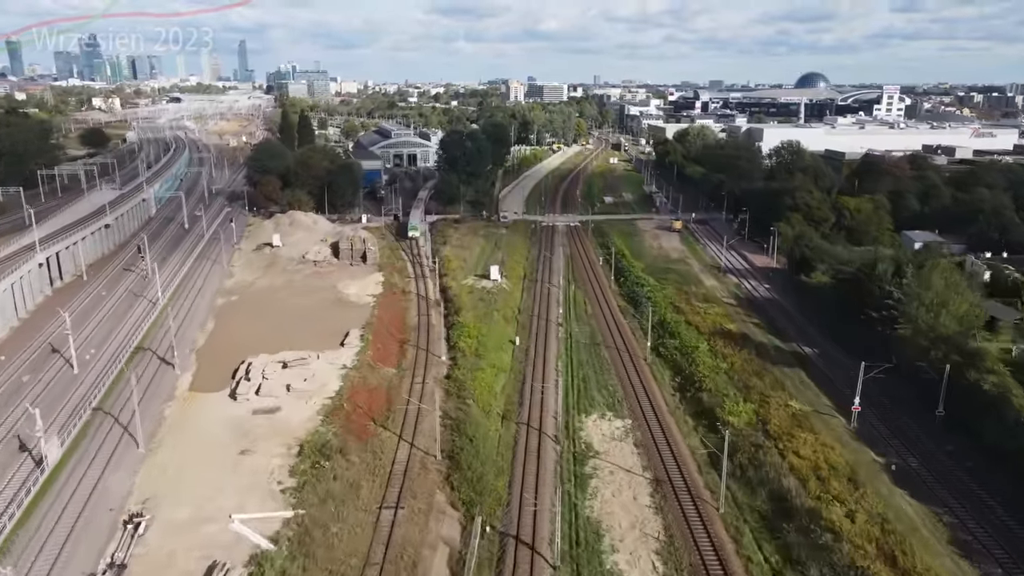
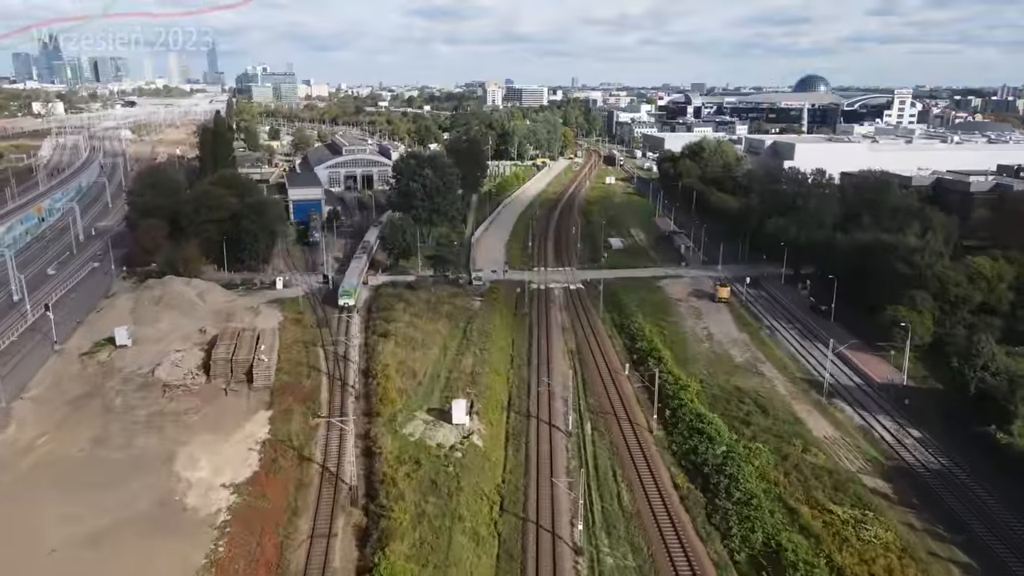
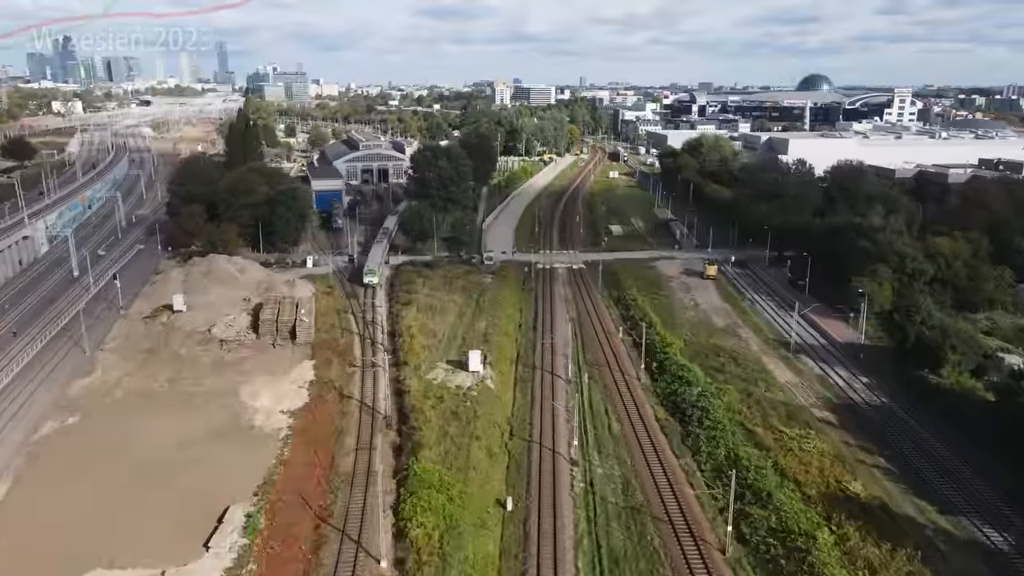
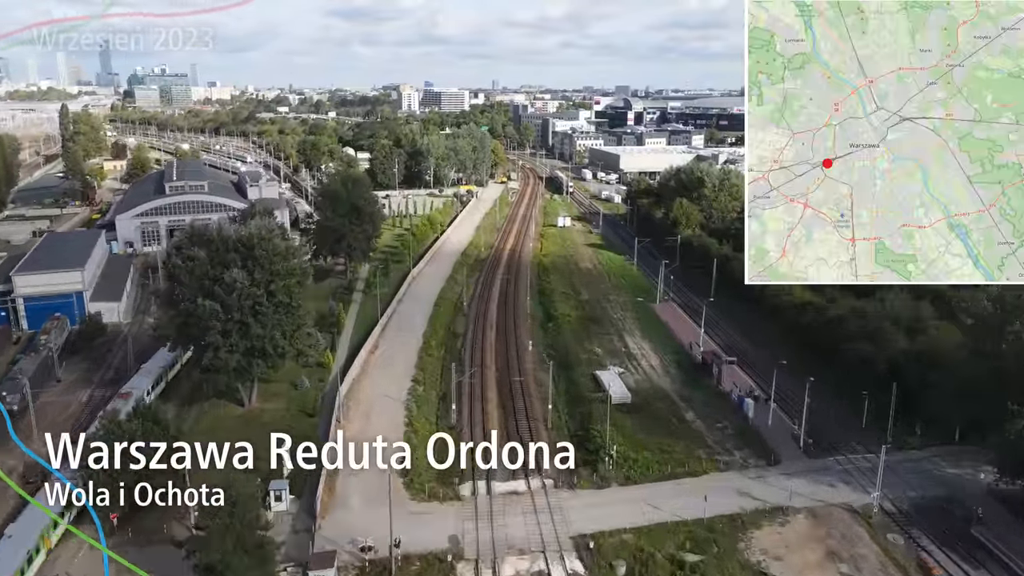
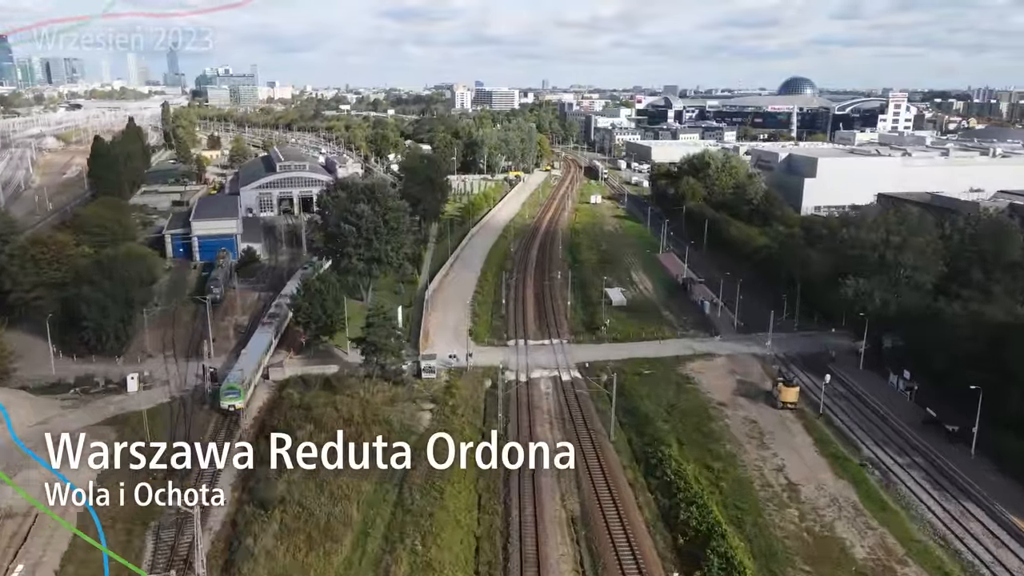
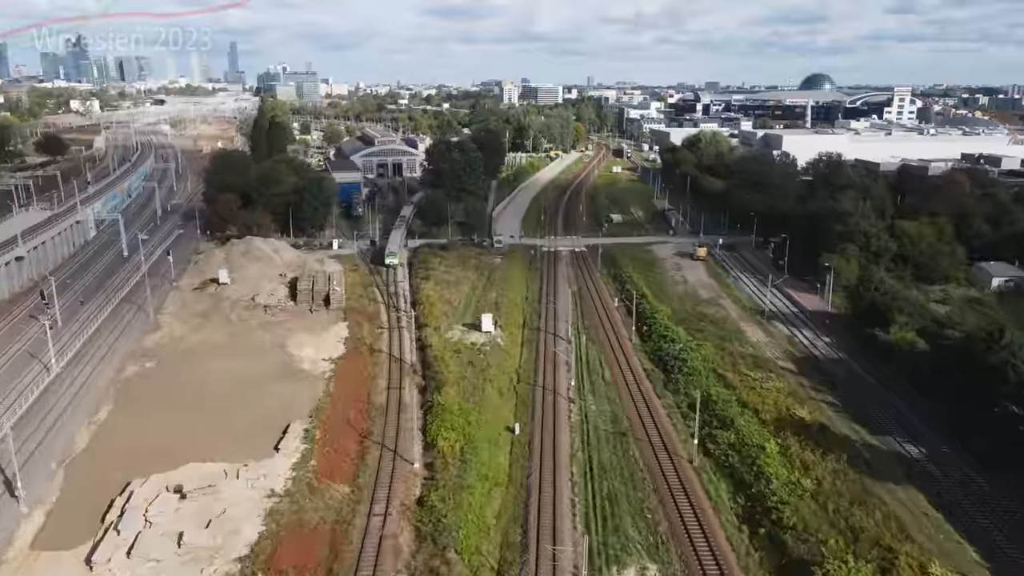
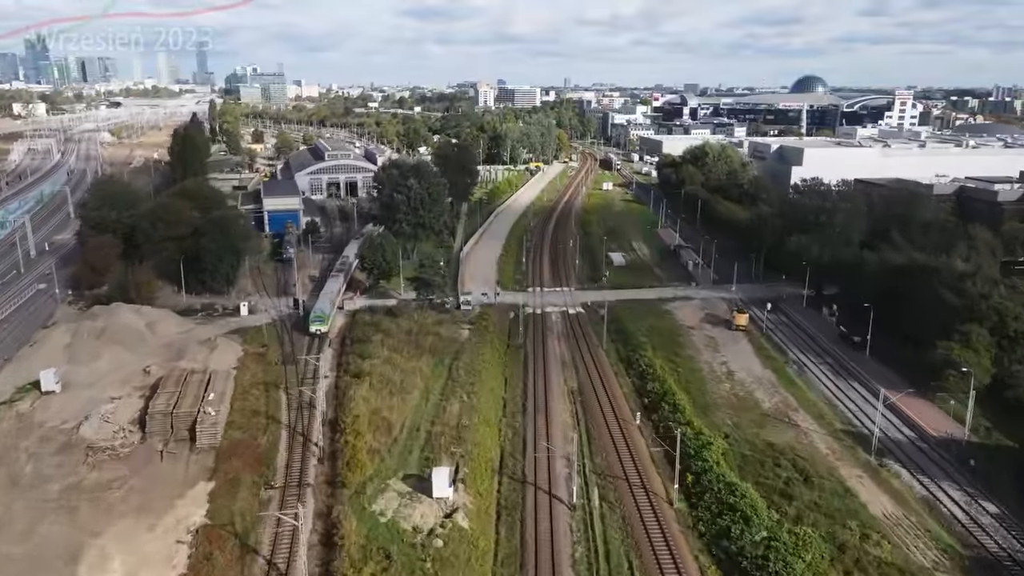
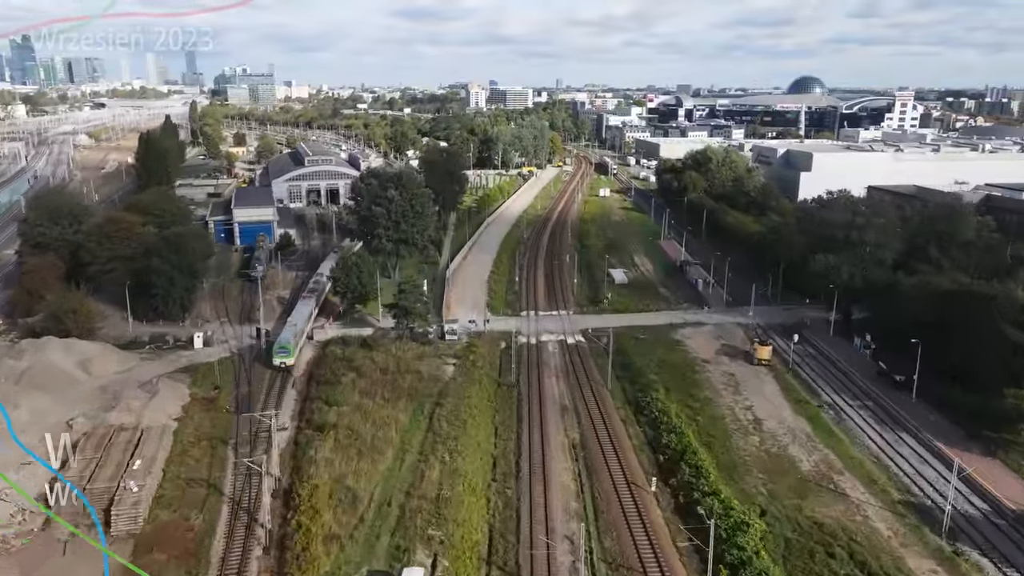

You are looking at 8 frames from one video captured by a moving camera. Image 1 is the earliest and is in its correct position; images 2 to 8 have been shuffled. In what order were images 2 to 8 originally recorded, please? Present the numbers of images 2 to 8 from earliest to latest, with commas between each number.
6, 3, 2, 7, 8, 5, 4
